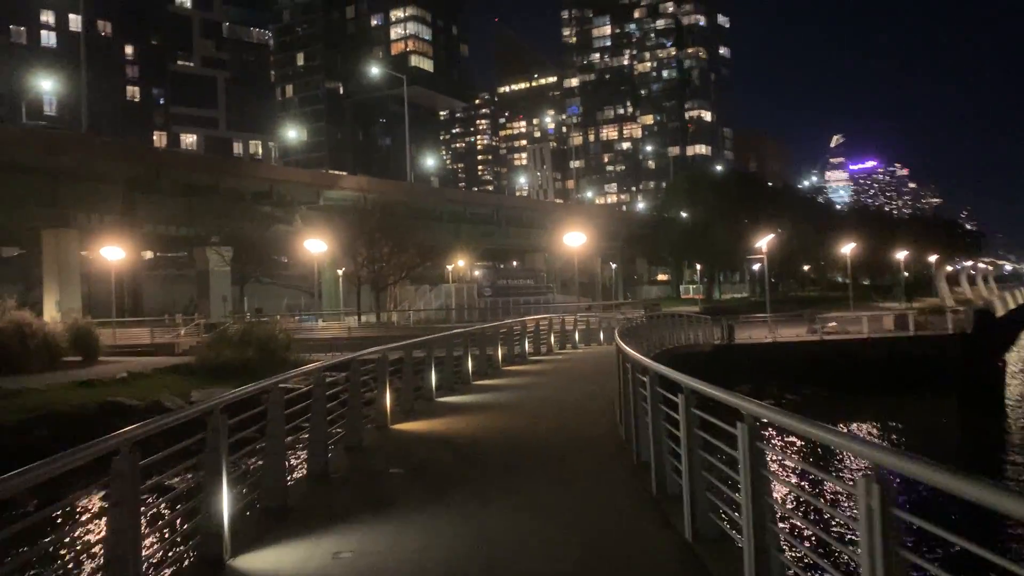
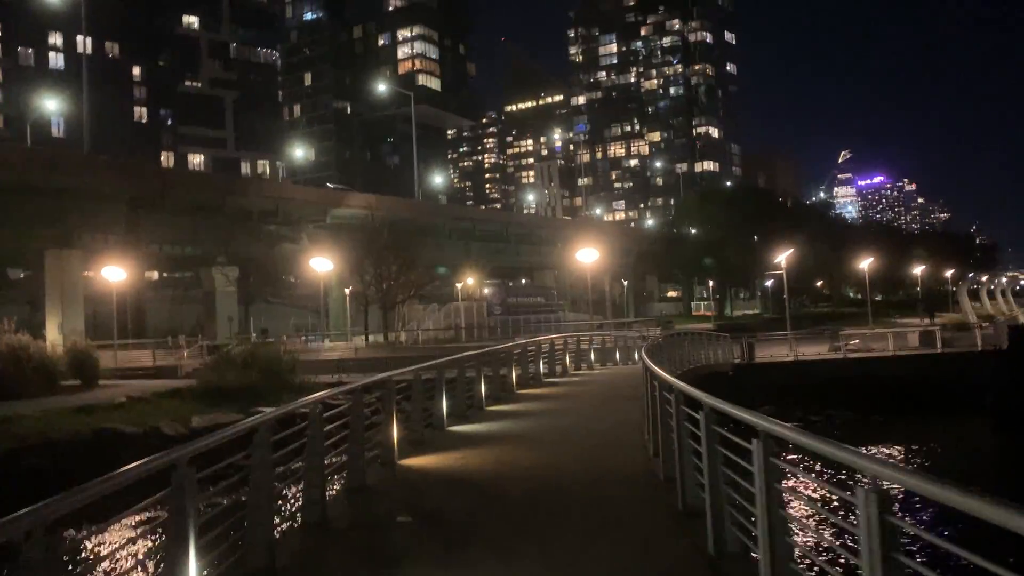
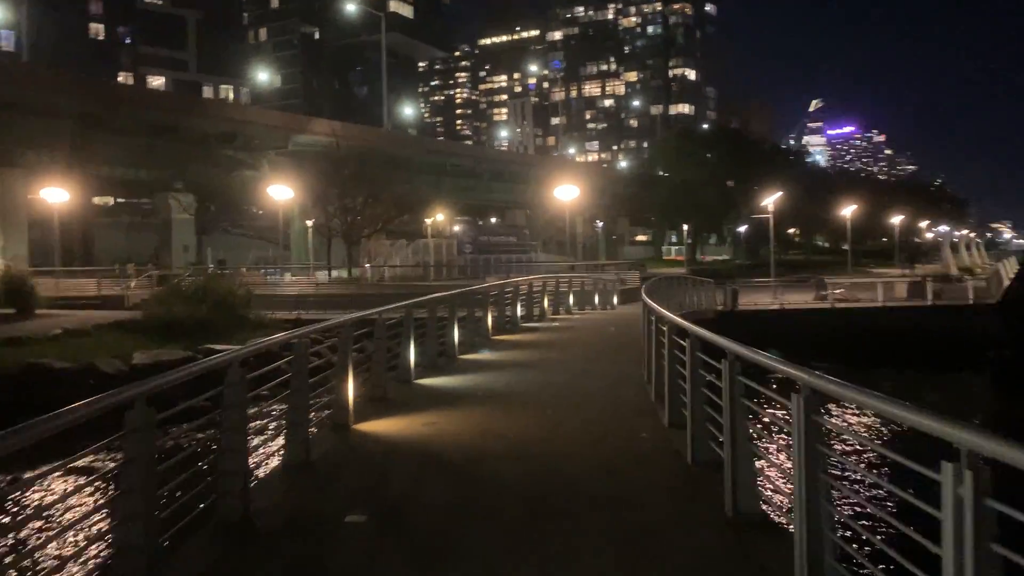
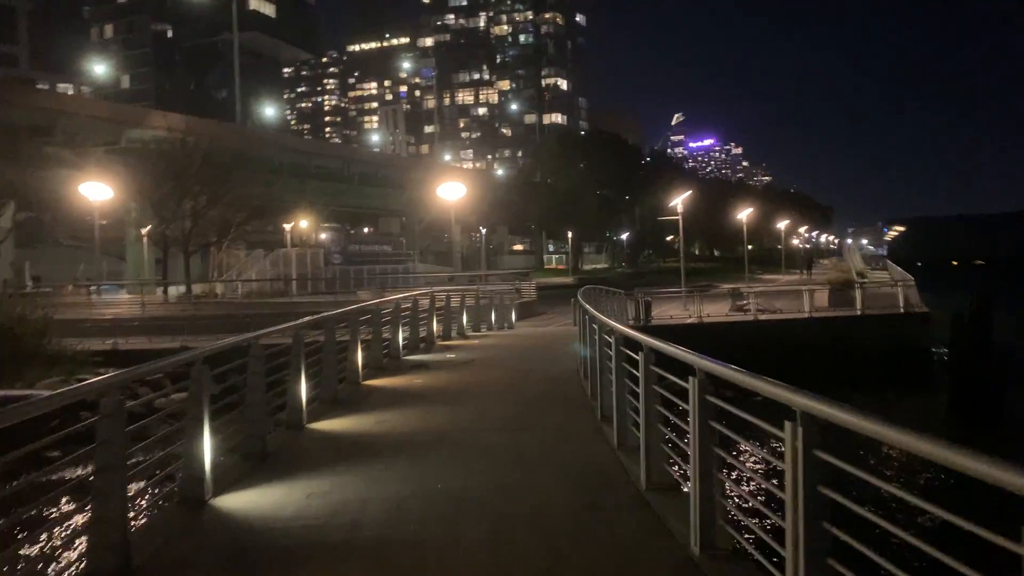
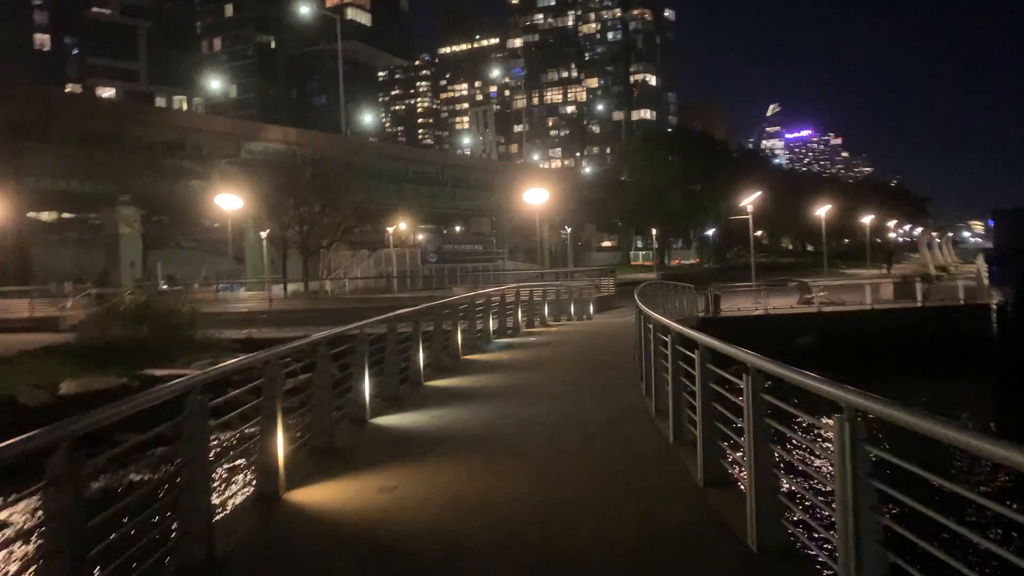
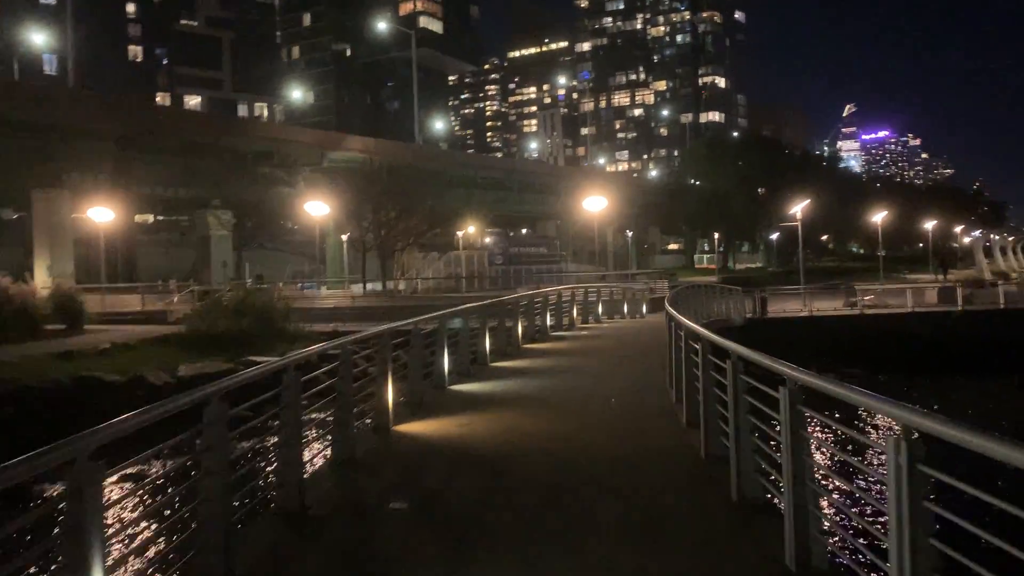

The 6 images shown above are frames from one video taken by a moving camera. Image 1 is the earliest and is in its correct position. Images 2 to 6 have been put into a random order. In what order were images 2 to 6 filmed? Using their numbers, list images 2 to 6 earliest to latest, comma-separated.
2, 6, 3, 5, 4
